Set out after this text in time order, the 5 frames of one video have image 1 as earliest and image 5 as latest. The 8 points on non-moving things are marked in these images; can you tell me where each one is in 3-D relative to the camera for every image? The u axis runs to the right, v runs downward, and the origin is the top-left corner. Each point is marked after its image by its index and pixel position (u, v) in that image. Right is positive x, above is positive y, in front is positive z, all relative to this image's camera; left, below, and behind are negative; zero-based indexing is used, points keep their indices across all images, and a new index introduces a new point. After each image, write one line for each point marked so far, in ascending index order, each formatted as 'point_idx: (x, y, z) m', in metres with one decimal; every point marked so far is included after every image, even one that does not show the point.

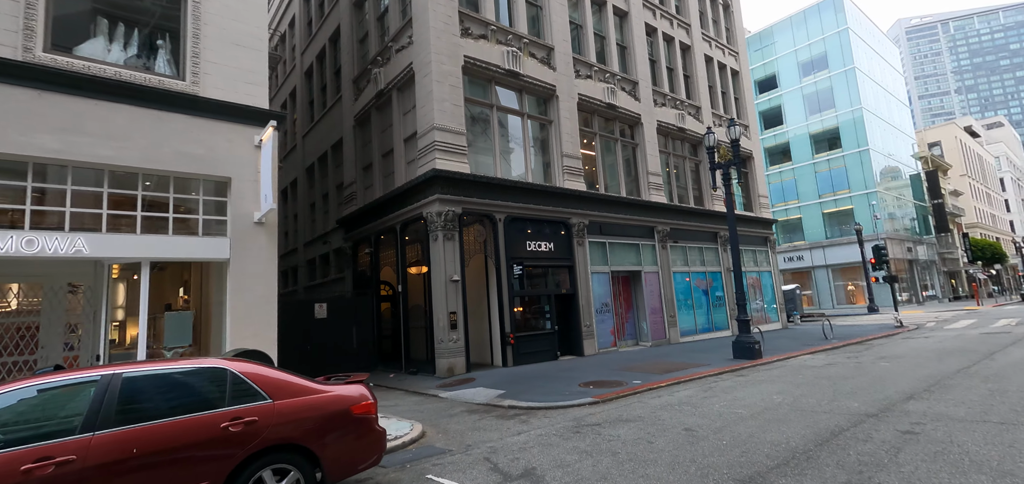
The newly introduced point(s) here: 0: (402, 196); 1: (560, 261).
0: (-3.4, +1.4, +16.2) m
1: (+1.6, -0.7, +17.9) m
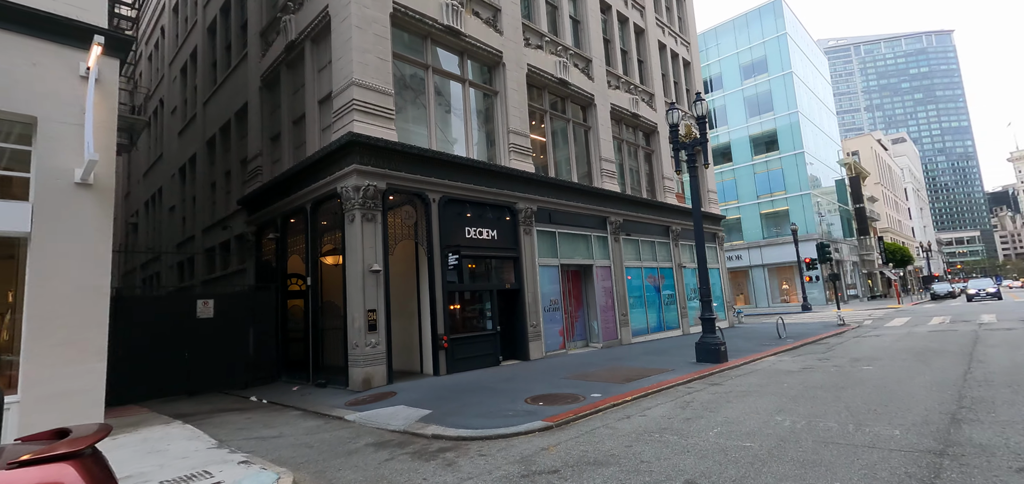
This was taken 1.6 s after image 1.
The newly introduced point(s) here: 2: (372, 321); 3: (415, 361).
0: (-5.1, +1.9, +13.3) m
1: (-0.3, -0.3, +15.6) m
2: (-3.2, -1.8, +11.8) m
3: (-2.6, -3.1, +13.8) m
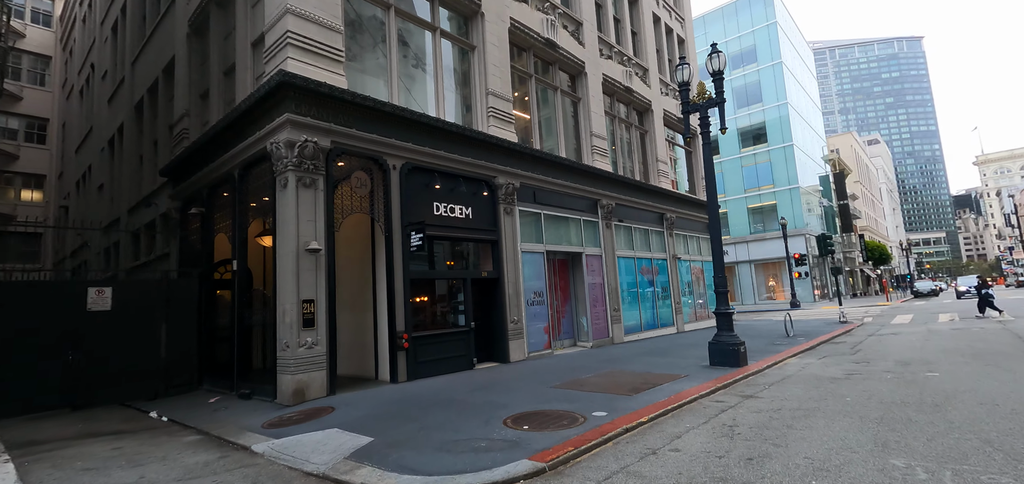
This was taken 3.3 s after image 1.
0: (-5.5, +2.4, +10.6) m
1: (-0.8, +0.2, +13.1) m
2: (-3.6, -1.3, +9.2) m
3: (-3.1, -2.6, +11.3) m
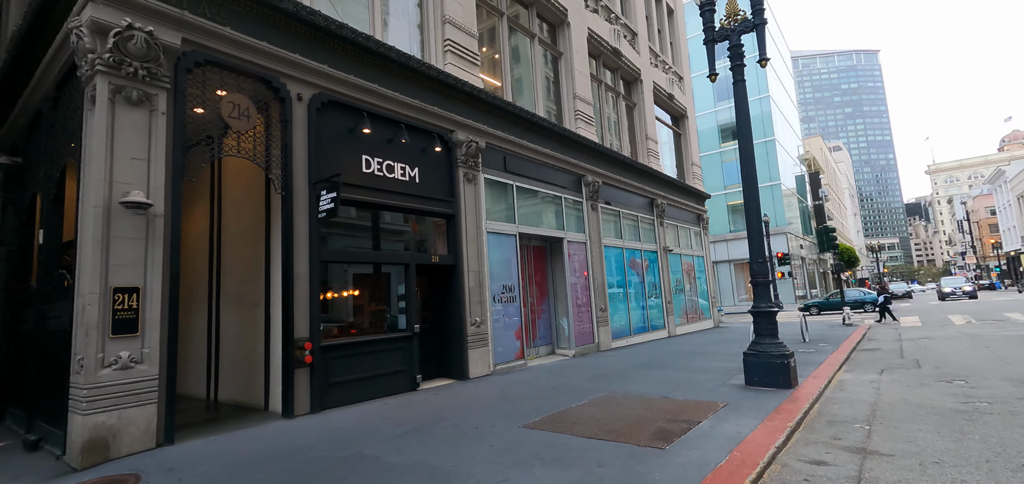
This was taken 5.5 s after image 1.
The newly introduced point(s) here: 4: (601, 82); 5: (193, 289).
0: (-6.1, +3.0, +6.9) m
1: (-1.5, +0.7, +9.5) m
2: (-4.1, -0.8, +5.5) m
3: (-3.7, -2.1, +7.6) m
4: (+3.1, +5.5, +18.1) m
5: (-5.3, -0.8, +8.7) m
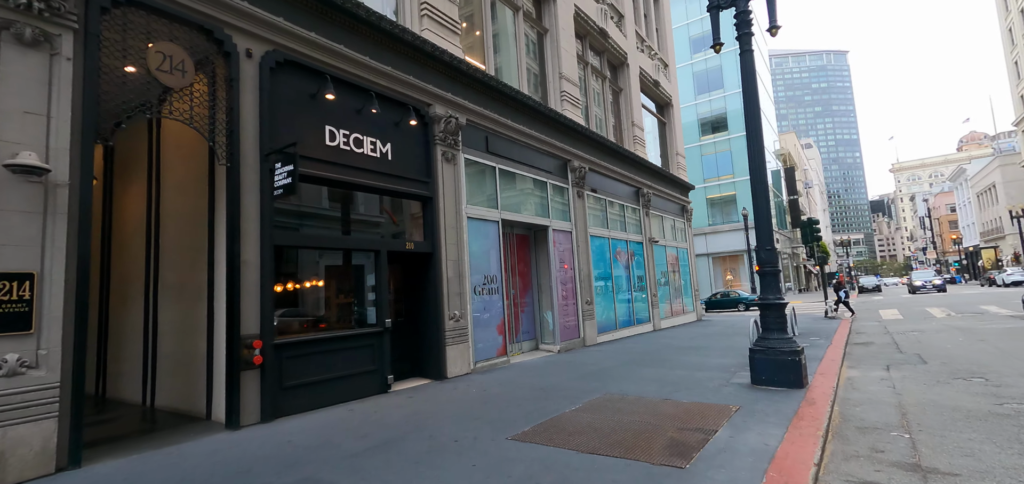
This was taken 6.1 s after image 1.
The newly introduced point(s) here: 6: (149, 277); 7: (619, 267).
0: (-6.2, +3.2, +5.6) m
1: (-1.8, +0.9, +8.5) m
2: (-4.2, -0.5, +4.4) m
3: (-3.9, -1.9, +6.5) m
4: (+2.4, +5.9, +17.2) m
5: (-5.6, -0.5, +7.6) m
6: (-5.0, -0.5, +7.2) m
7: (+3.5, -0.8, +16.8) m
